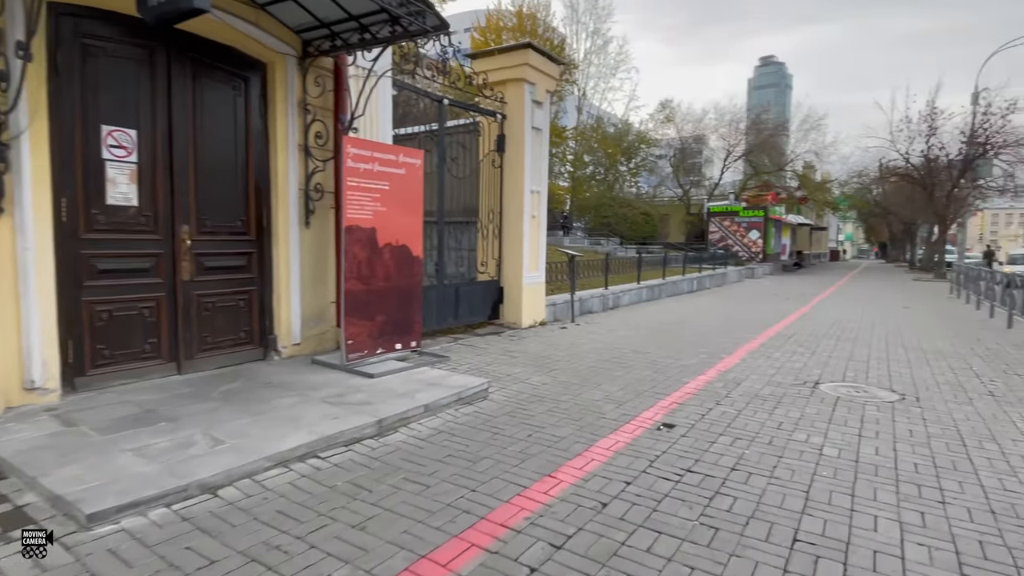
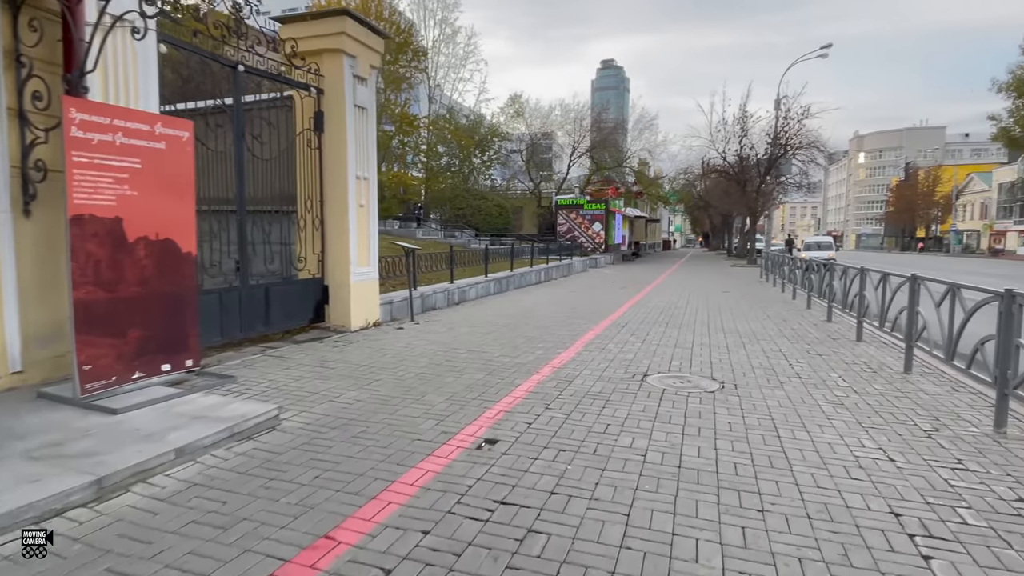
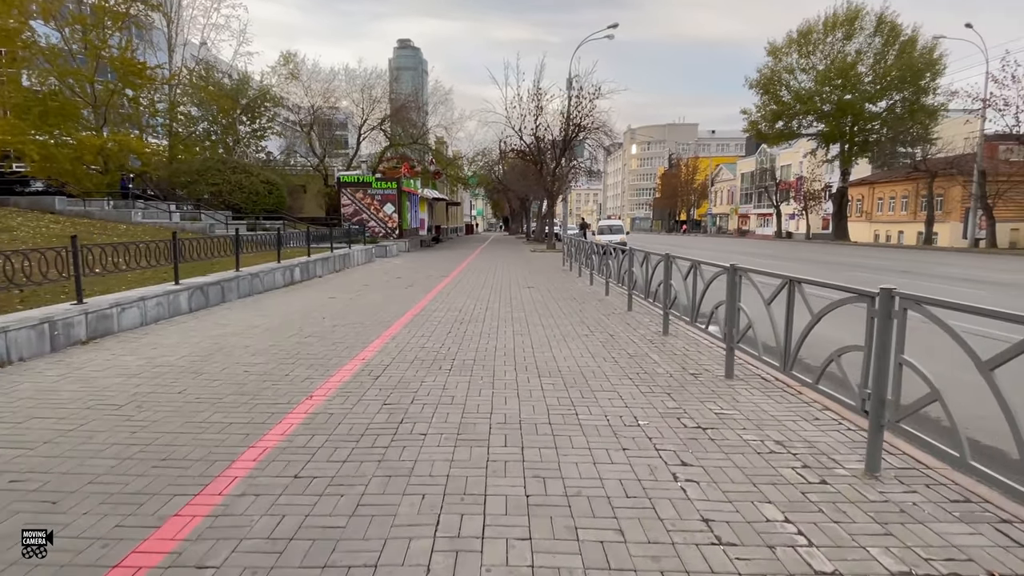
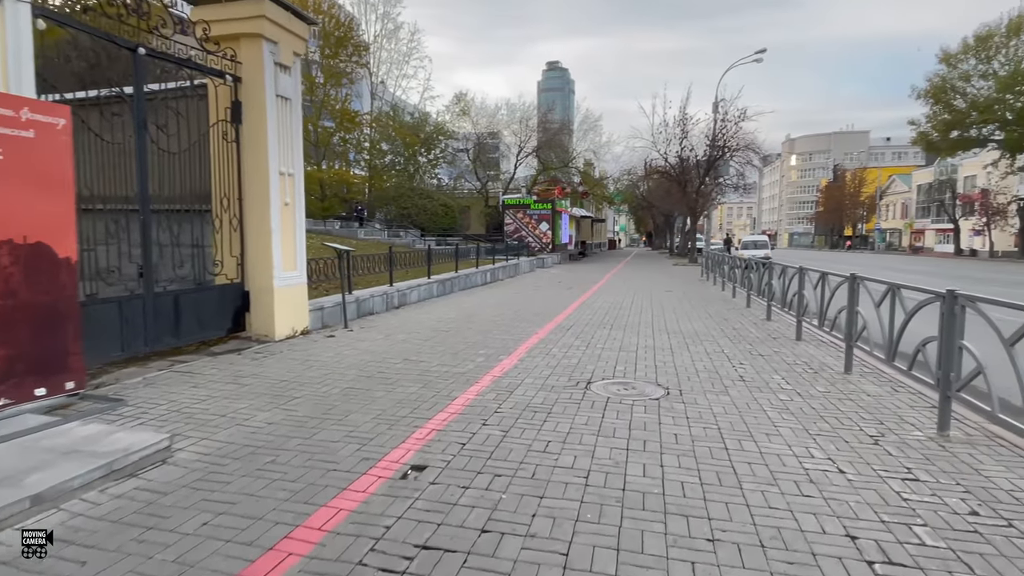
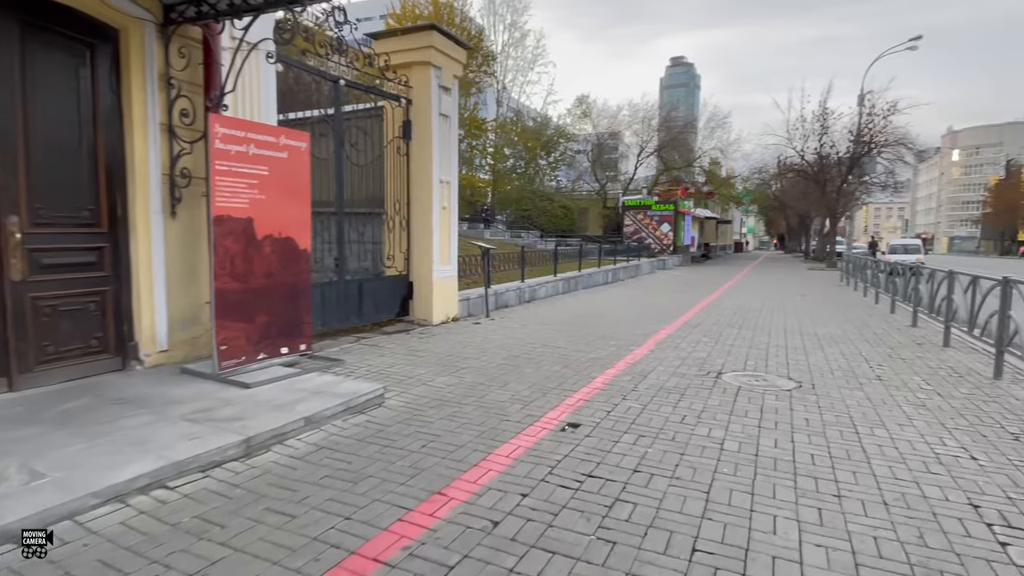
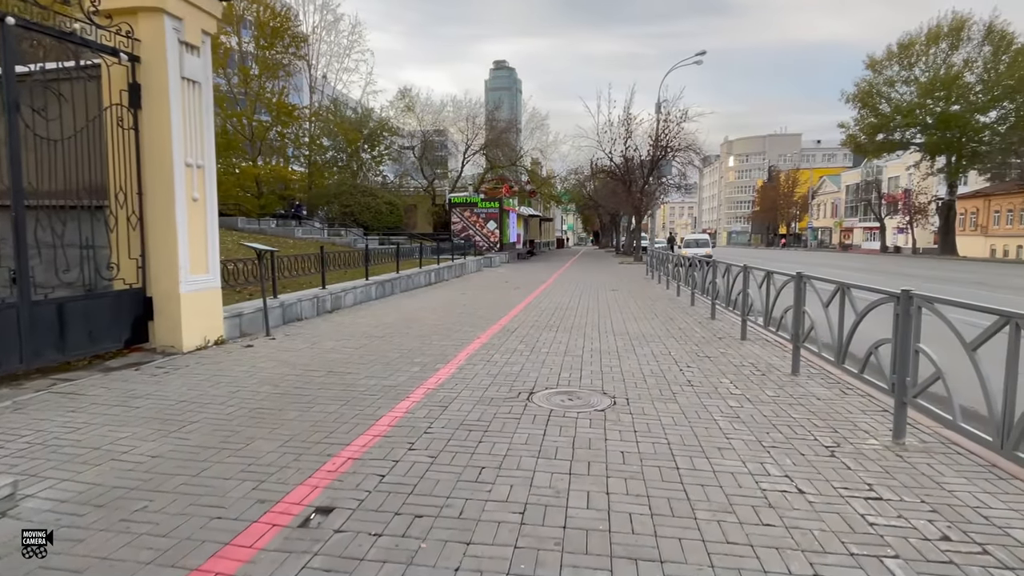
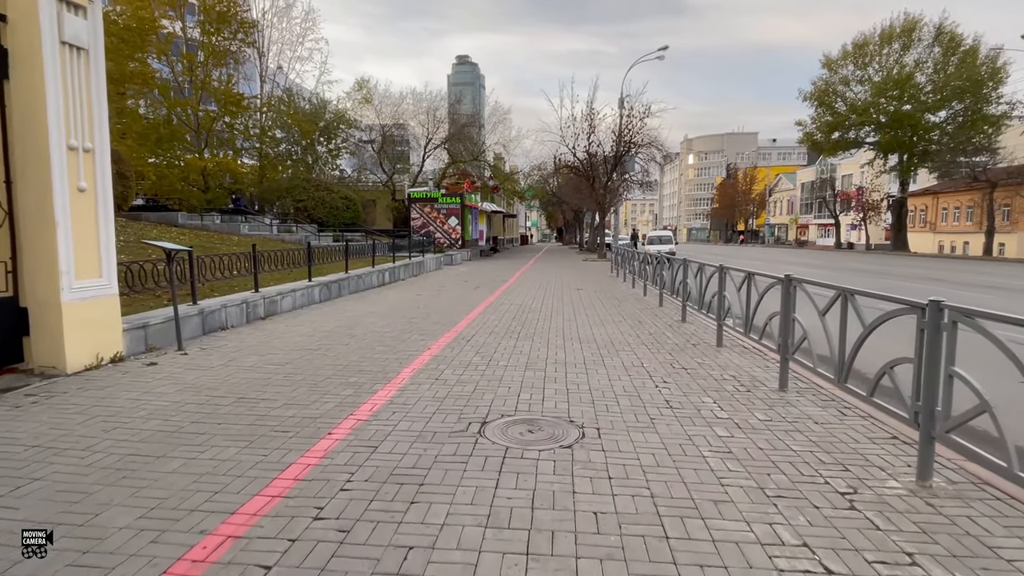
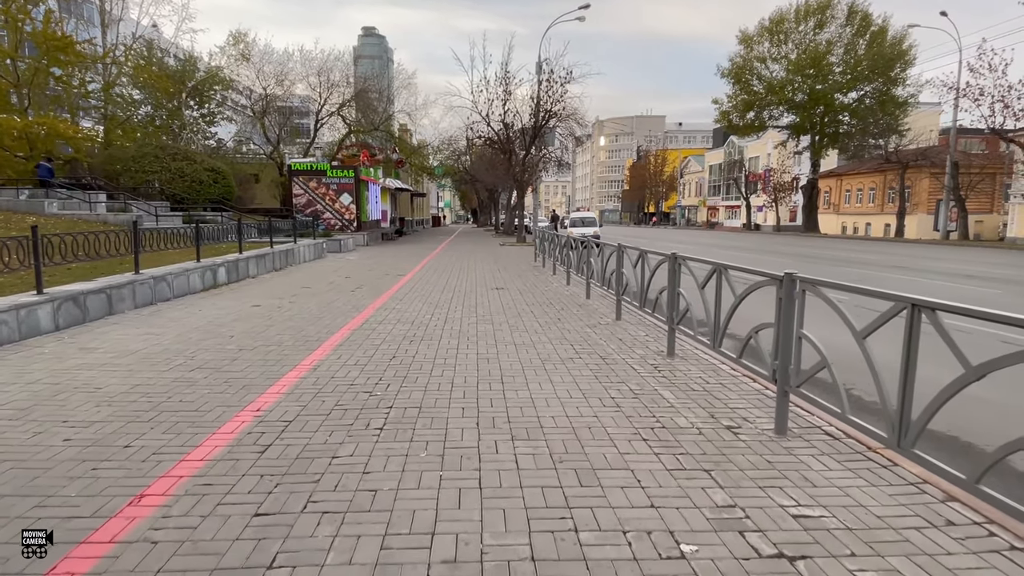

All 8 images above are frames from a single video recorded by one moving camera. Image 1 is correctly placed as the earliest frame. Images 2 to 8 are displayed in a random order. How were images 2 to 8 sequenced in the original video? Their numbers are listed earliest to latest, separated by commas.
5, 2, 4, 6, 7, 3, 8
